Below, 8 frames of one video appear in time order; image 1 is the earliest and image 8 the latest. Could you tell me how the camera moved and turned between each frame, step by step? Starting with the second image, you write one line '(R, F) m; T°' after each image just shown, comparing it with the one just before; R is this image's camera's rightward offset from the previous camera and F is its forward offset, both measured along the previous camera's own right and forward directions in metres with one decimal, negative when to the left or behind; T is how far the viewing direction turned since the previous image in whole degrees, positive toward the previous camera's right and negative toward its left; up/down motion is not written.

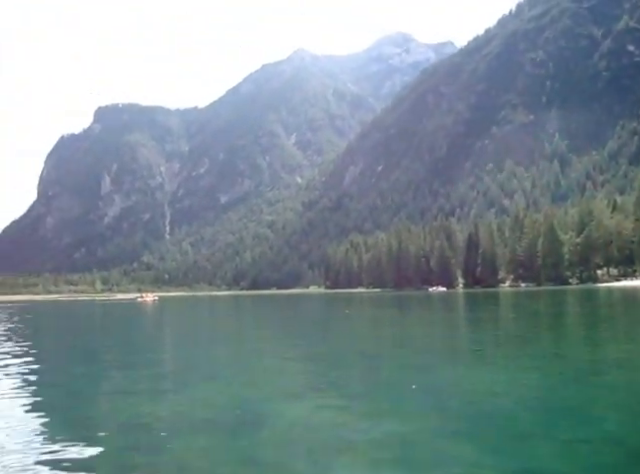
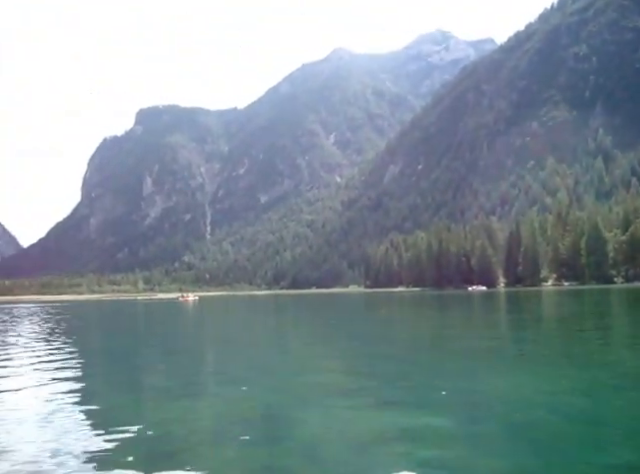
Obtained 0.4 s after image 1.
(+1.3, +1.6) m; -4°
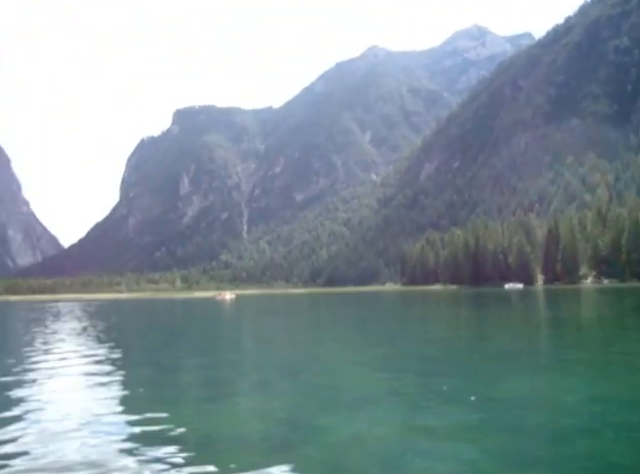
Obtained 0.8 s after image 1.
(+1.4, +0.3) m; -3°
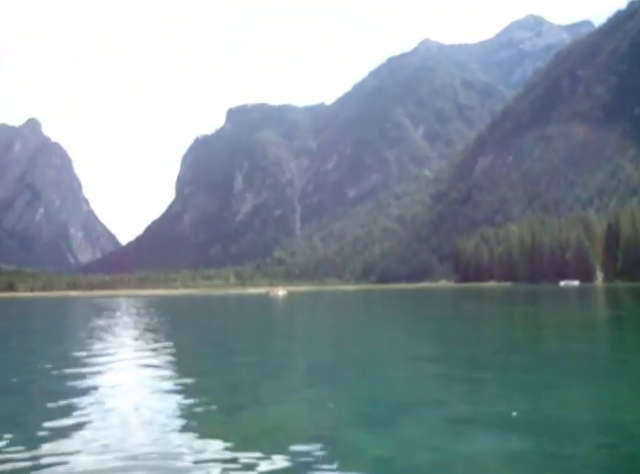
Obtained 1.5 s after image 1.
(+1.2, +0.7) m; -5°
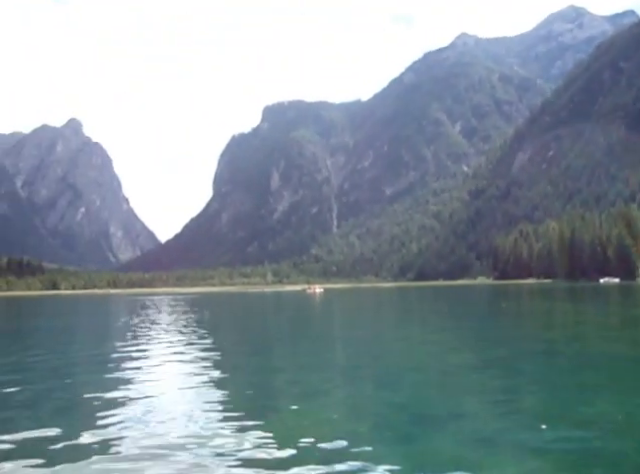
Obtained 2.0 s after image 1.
(+2.0, +0.4) m; -3°
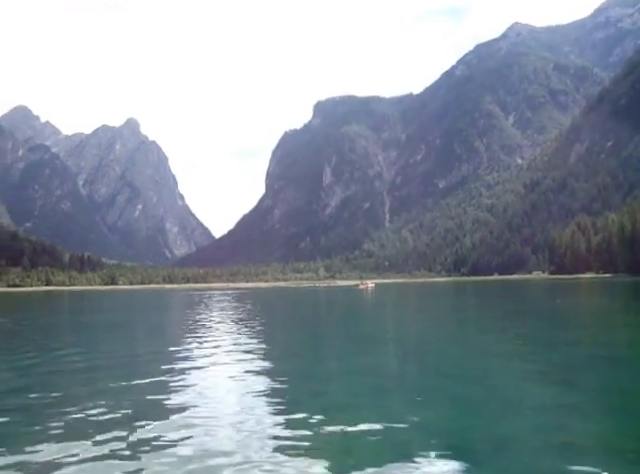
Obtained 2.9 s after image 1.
(+1.0, -1.4) m; -5°
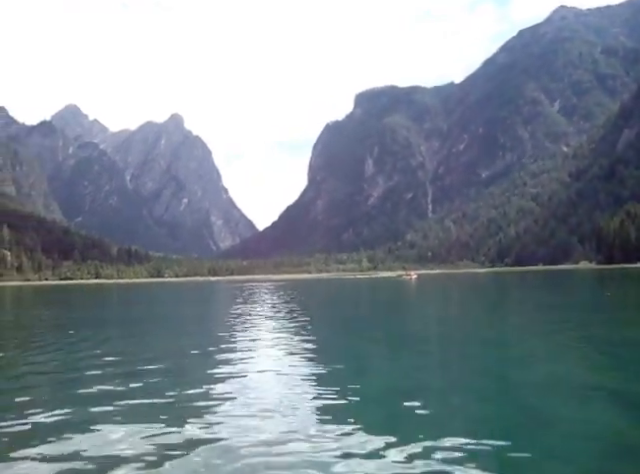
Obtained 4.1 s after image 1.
(+0.9, -2.0) m; -4°
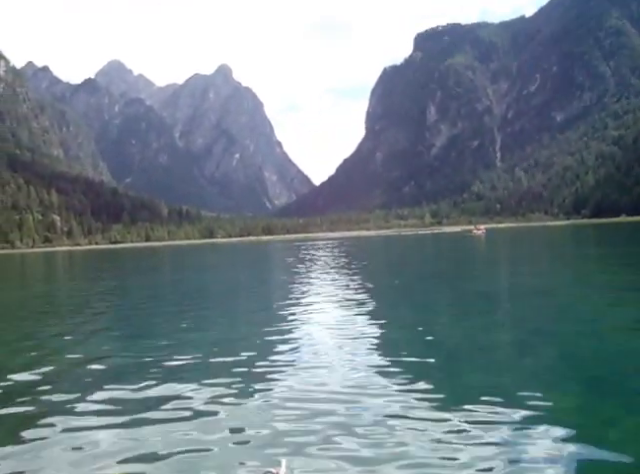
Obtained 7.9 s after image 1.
(+5.8, +27.1) m; -6°
